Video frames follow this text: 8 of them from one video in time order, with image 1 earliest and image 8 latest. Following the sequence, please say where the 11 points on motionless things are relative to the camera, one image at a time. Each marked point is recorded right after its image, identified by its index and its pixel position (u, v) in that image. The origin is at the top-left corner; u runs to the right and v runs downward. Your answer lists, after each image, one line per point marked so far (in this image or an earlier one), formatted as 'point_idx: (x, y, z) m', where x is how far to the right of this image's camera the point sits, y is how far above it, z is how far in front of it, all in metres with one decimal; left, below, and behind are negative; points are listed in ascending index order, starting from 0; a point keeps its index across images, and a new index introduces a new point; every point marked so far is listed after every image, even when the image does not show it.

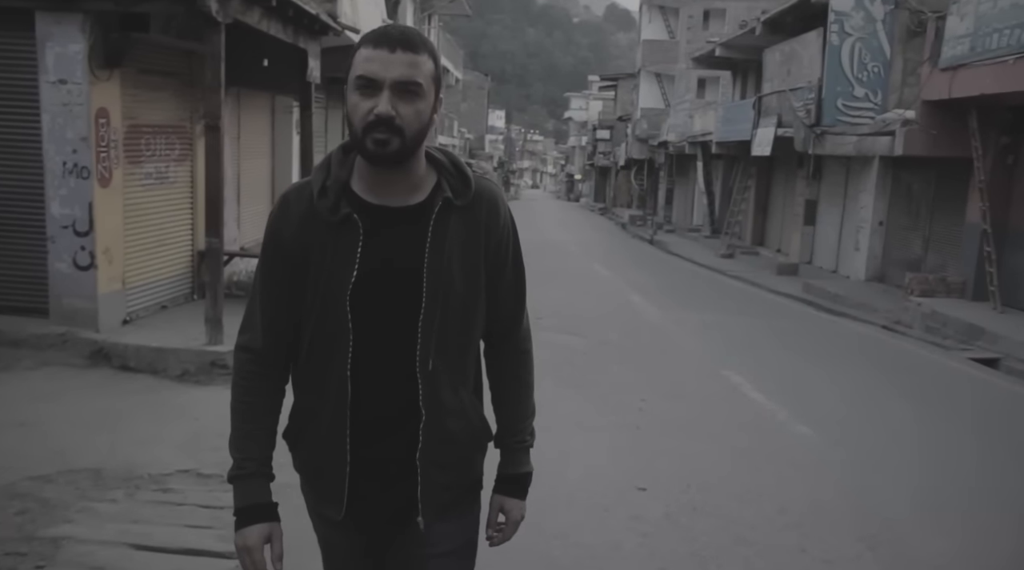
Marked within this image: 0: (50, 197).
0: (-3.9, +0.7, +7.5) m
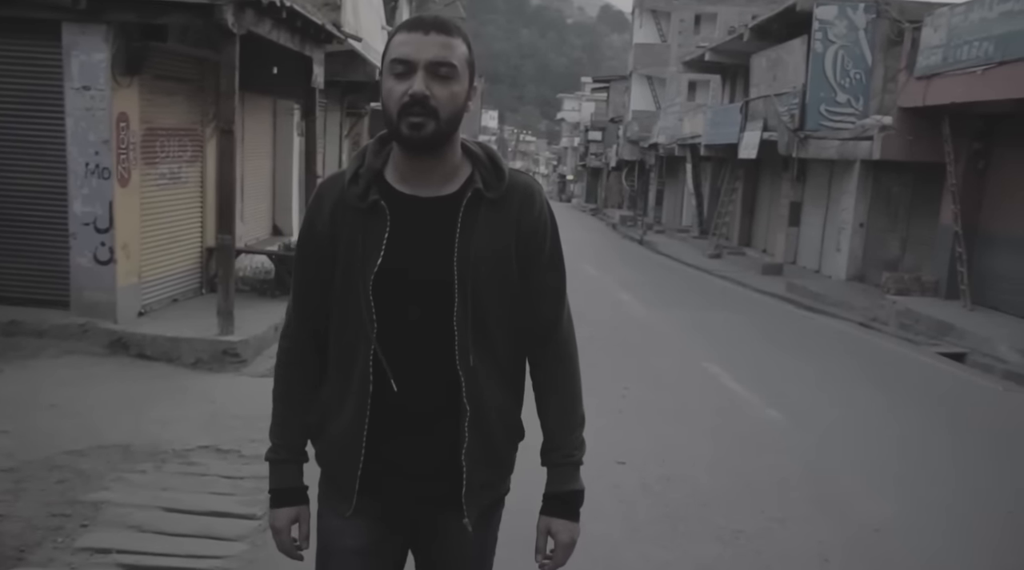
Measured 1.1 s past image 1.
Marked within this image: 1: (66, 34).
0: (-4.0, +0.8, +8.1) m
1: (-3.9, +2.2, +7.8) m
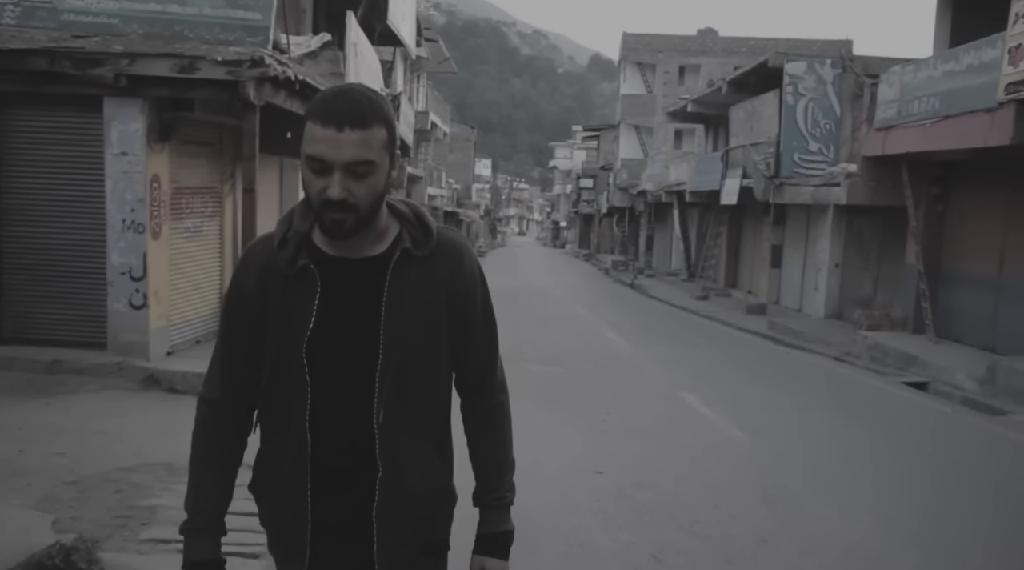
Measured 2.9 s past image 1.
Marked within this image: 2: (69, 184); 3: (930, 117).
0: (-4.1, +0.4, +9.0) m
1: (-4.0, +1.8, +8.9) m
2: (-4.6, +1.0, +9.1) m
3: (+6.6, +2.7, +14.0) m
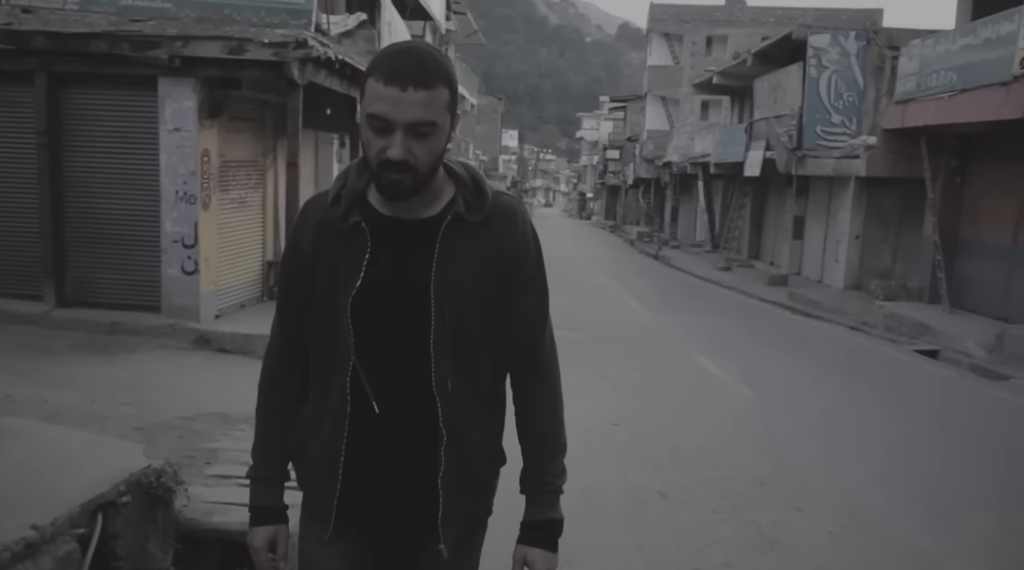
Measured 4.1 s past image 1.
0: (-3.8, +0.7, +9.7) m
1: (-3.8, +2.1, +9.5) m
2: (-4.3, +1.4, +9.8) m
3: (+7.0, +3.1, +14.3) m
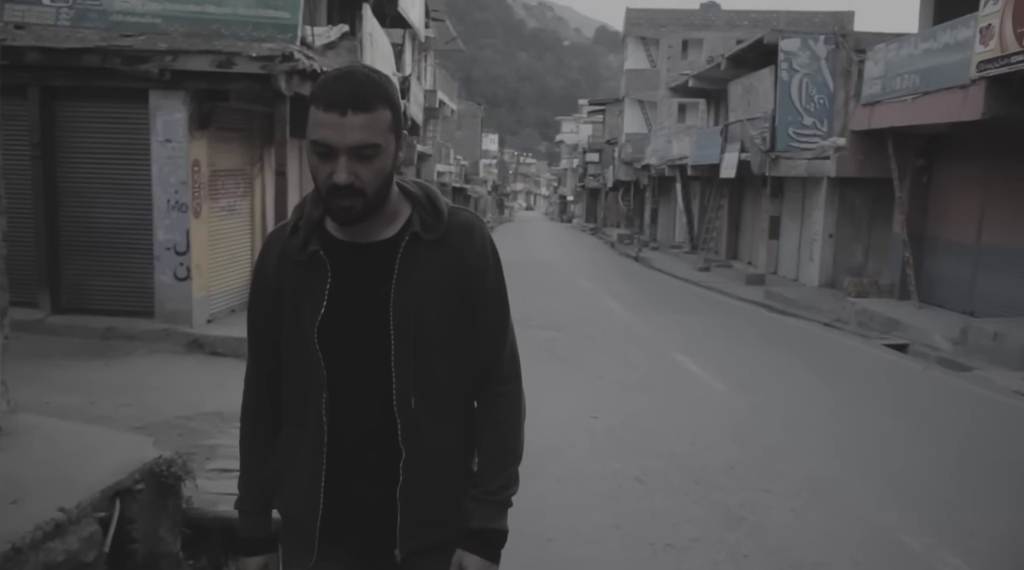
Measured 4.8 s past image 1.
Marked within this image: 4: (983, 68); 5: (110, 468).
0: (-4.0, +0.7, +10.0) m
1: (-4.0, +2.1, +9.8) m
2: (-4.5, +1.3, +10.1) m
3: (+6.7, +3.2, +14.8) m
4: (+6.5, +3.0, +12.2) m
5: (-2.0, -0.9, +4.5) m
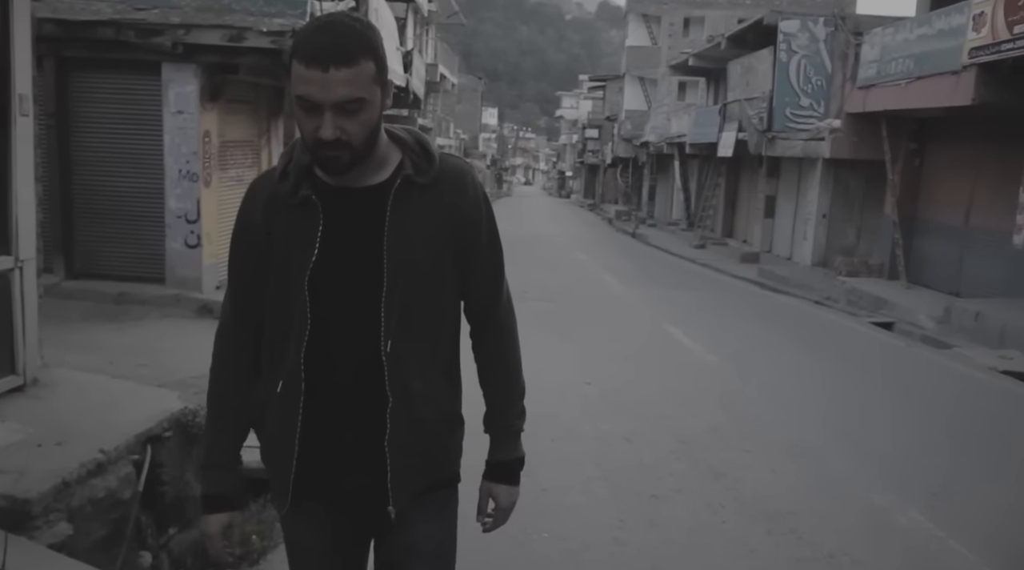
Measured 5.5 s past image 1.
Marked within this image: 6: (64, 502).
0: (-4.0, +1.0, +10.4) m
1: (-4.0, +2.4, +10.1) m
2: (-4.5, +1.7, +10.4) m
3: (+6.7, +3.5, +15.1) m
4: (+6.5, +3.3, +12.5) m
5: (-2.1, -0.7, +4.9) m
6: (-2.0, -1.0, +4.0) m
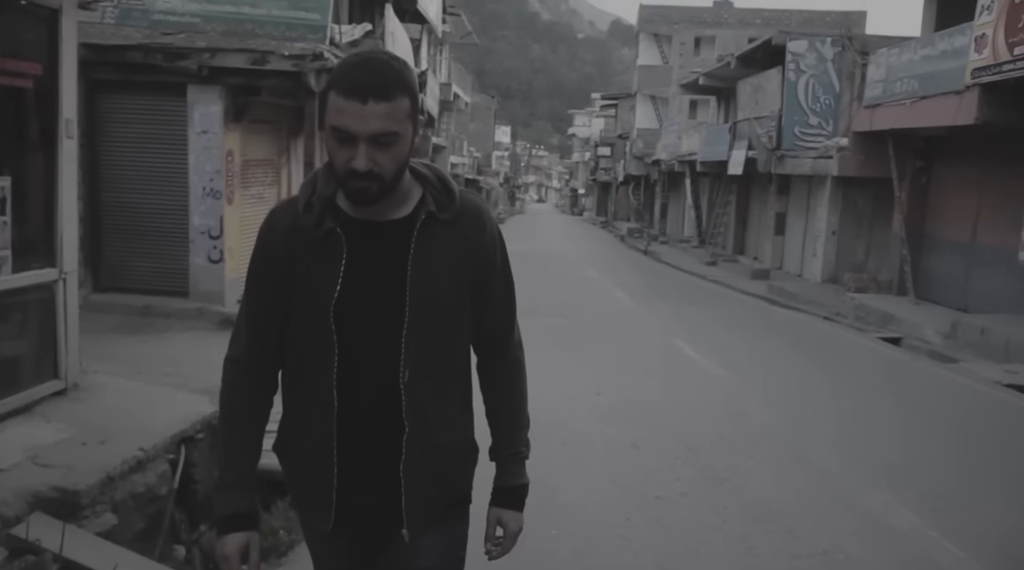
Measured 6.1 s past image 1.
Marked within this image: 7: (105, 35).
0: (-3.9, +0.9, +10.8) m
1: (-3.8, +2.3, +10.5) m
2: (-4.3, +1.6, +10.8) m
3: (+6.9, +3.3, +15.4) m
4: (+6.7, +3.0, +12.8) m
5: (-2.0, -0.8, +5.2) m
6: (-1.9, -1.0, +4.3) m
7: (-4.7, +2.9, +10.3) m
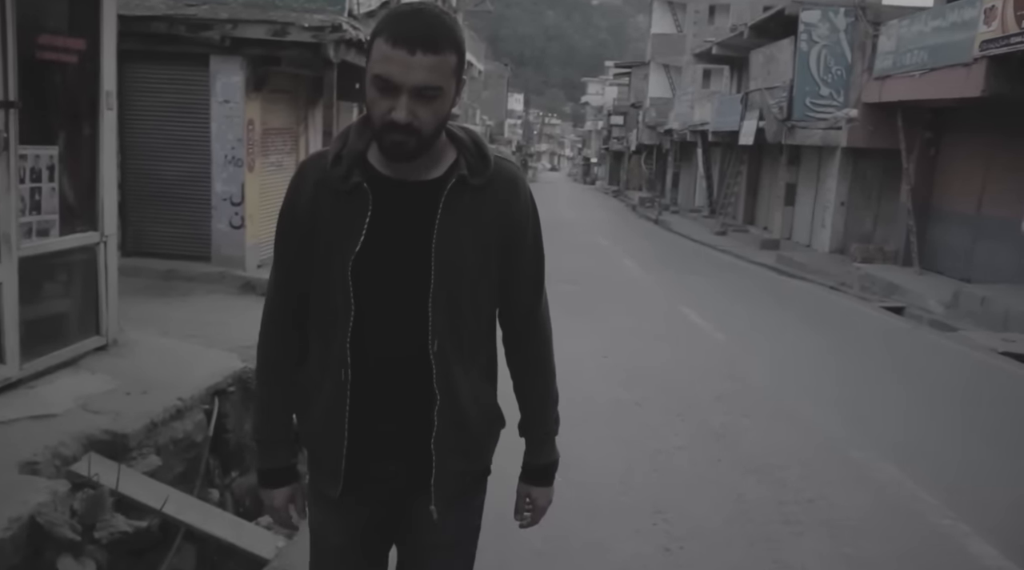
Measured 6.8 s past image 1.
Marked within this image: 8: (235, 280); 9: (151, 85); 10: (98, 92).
0: (-3.7, +1.3, +11.1) m
1: (-3.7, +2.7, +10.8) m
2: (-4.2, +2.0, +11.2) m
3: (+7.1, +3.8, +15.5) m
4: (+6.9, +3.5, +12.9) m
5: (-1.9, -0.6, +5.6) m
6: (-1.9, -0.8, +4.7) m
7: (-4.6, +3.3, +10.6) m
8: (-3.4, +0.1, +11.0) m
9: (-4.5, +2.5, +11.1) m
10: (-2.7, +1.3, +5.8) m
